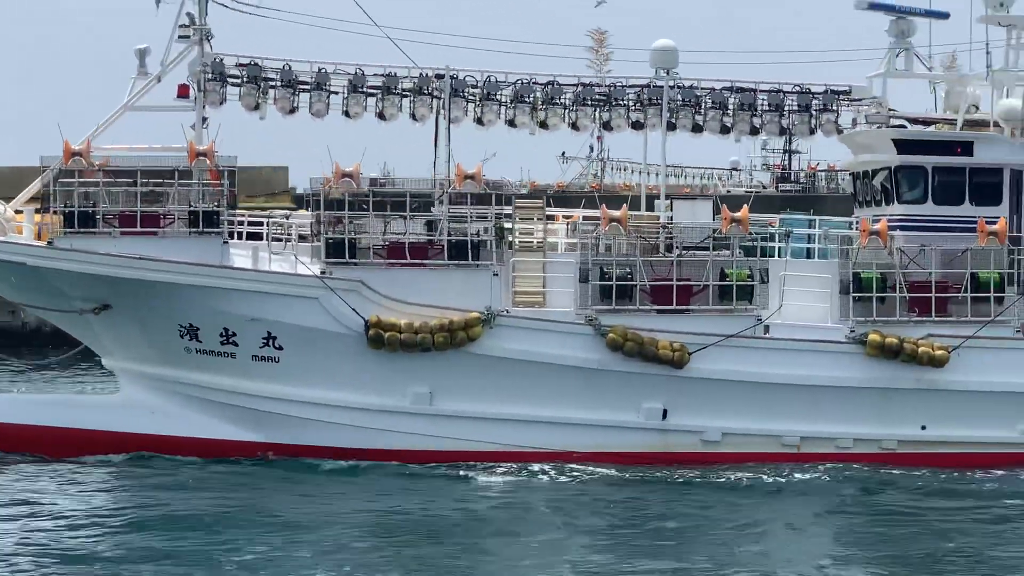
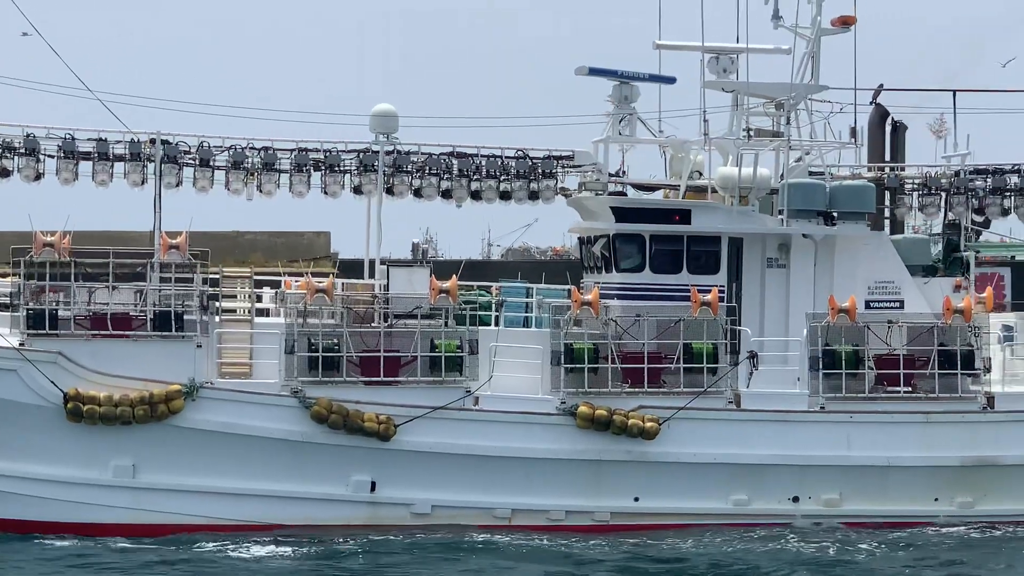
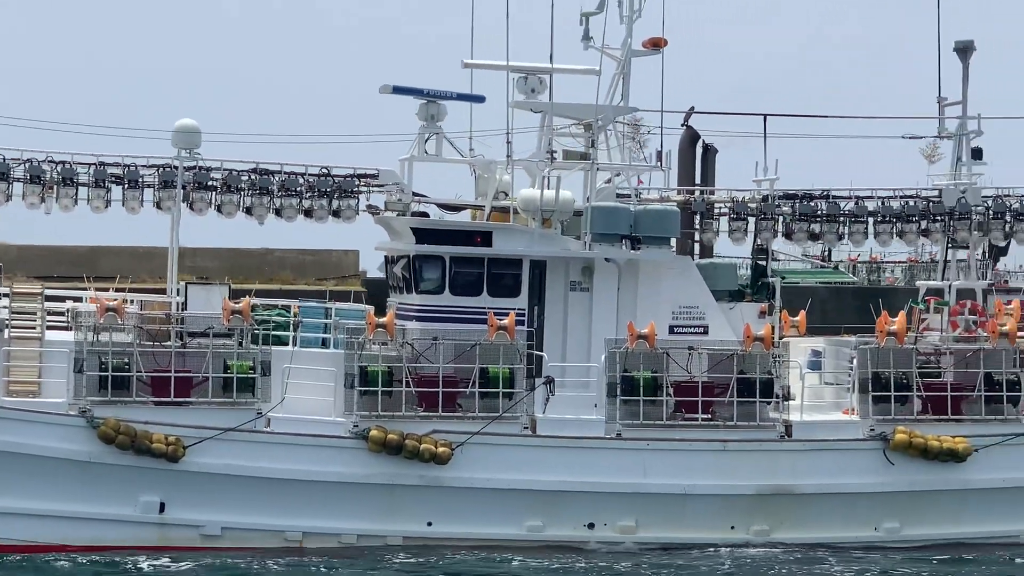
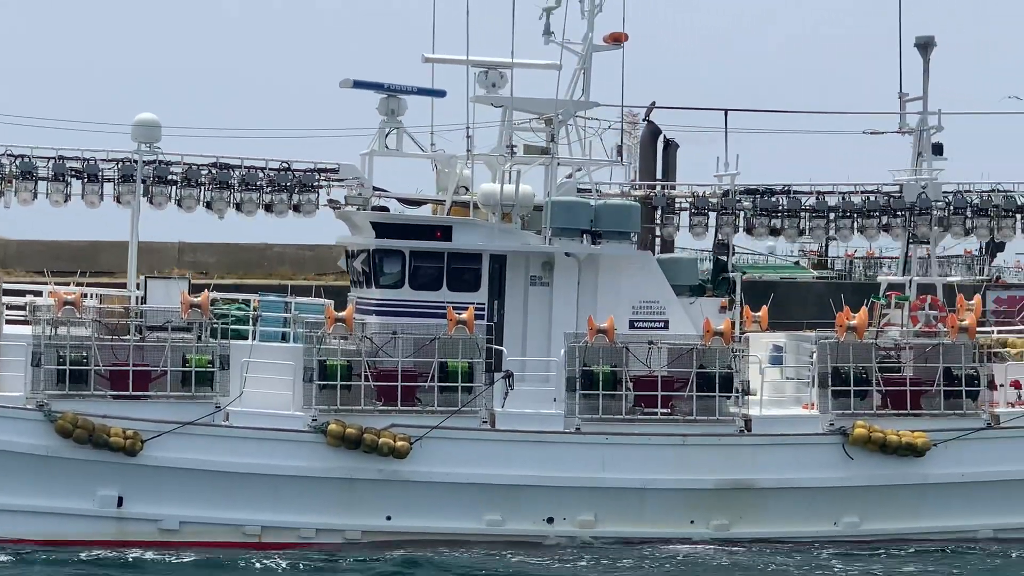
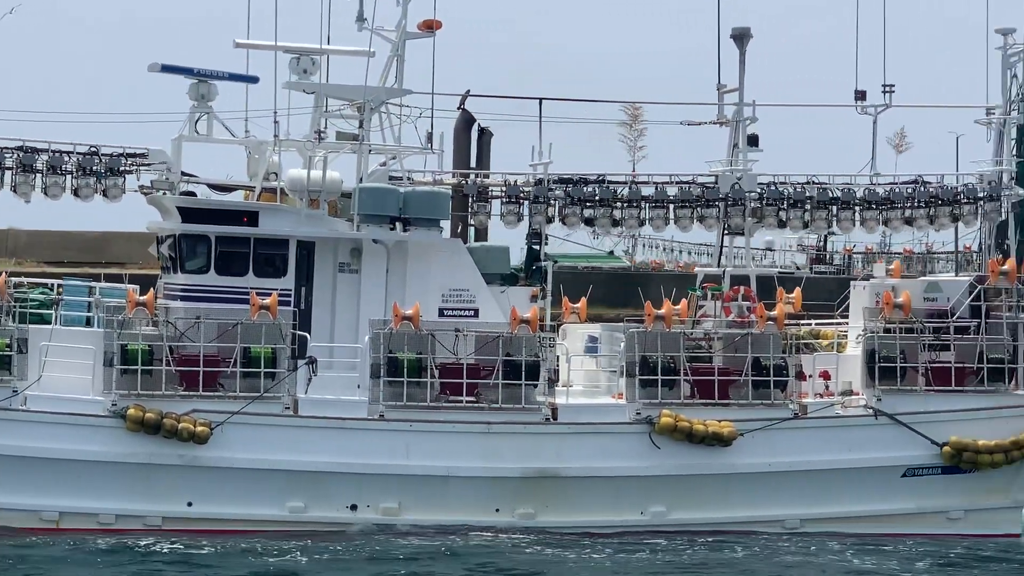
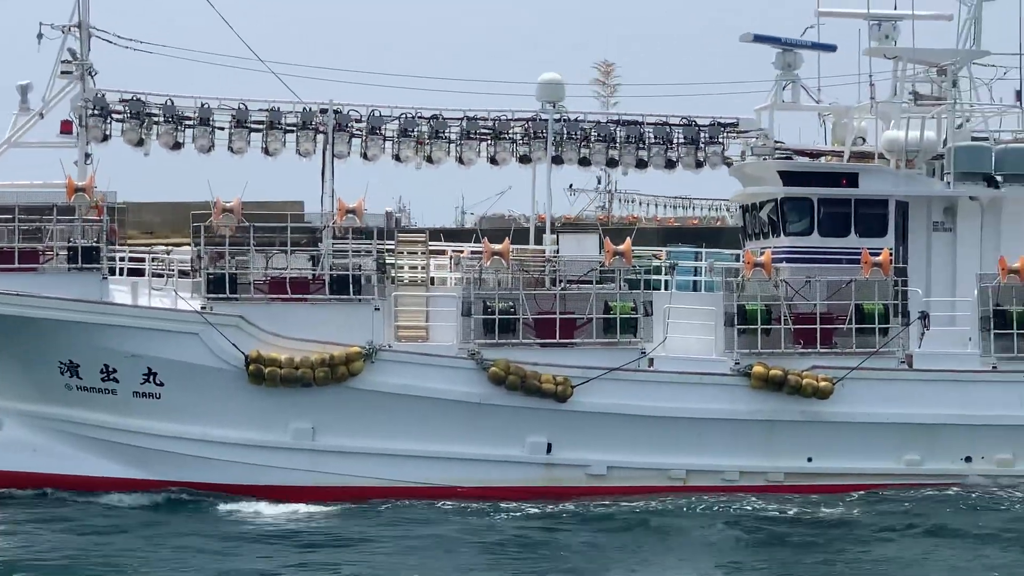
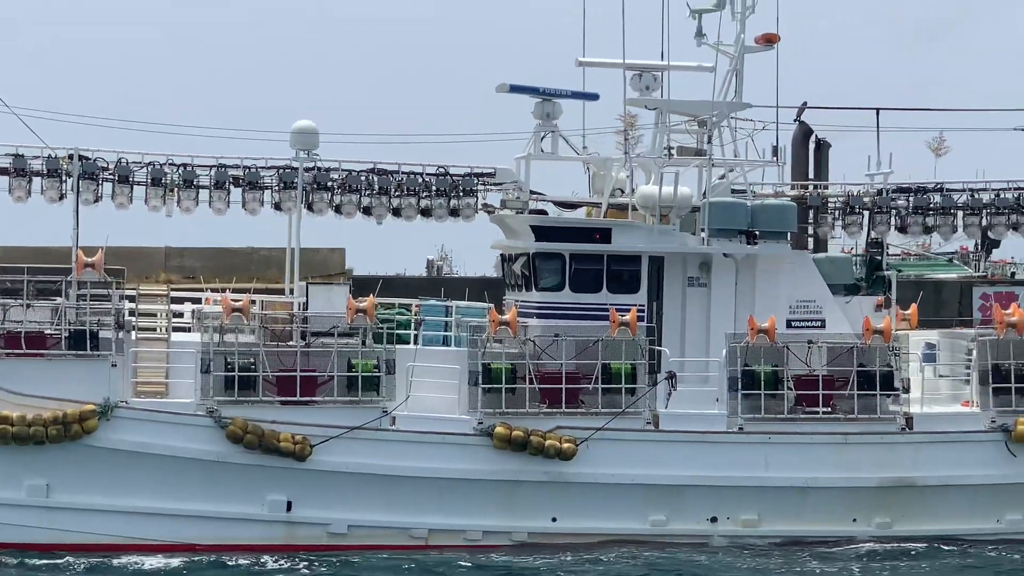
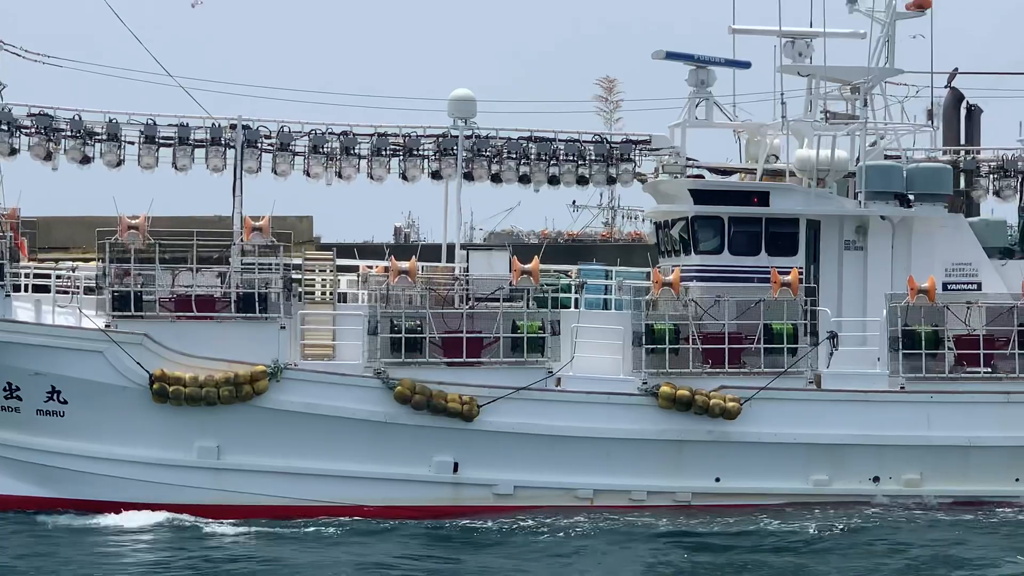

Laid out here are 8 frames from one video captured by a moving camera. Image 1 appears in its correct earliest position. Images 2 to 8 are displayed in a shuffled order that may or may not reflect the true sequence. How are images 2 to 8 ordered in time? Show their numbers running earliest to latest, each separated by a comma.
6, 8, 2, 7, 3, 4, 5
